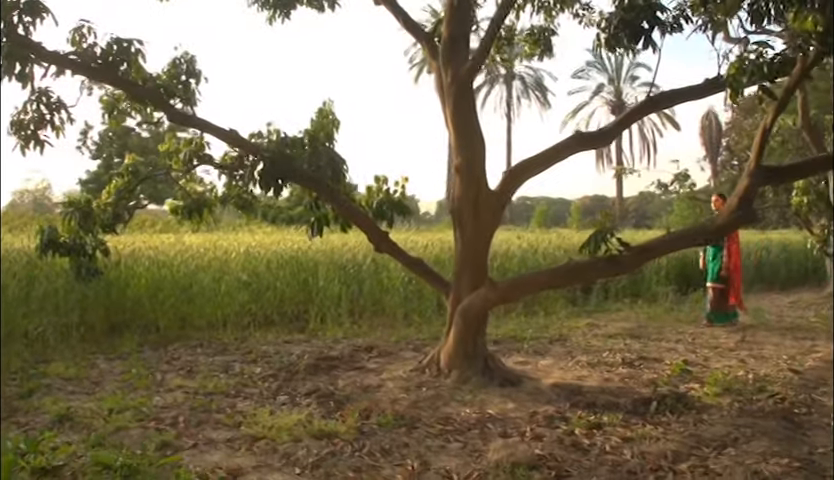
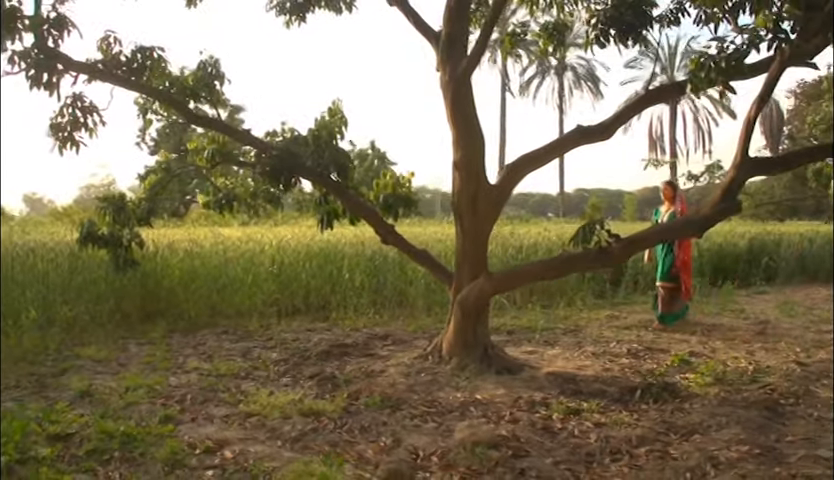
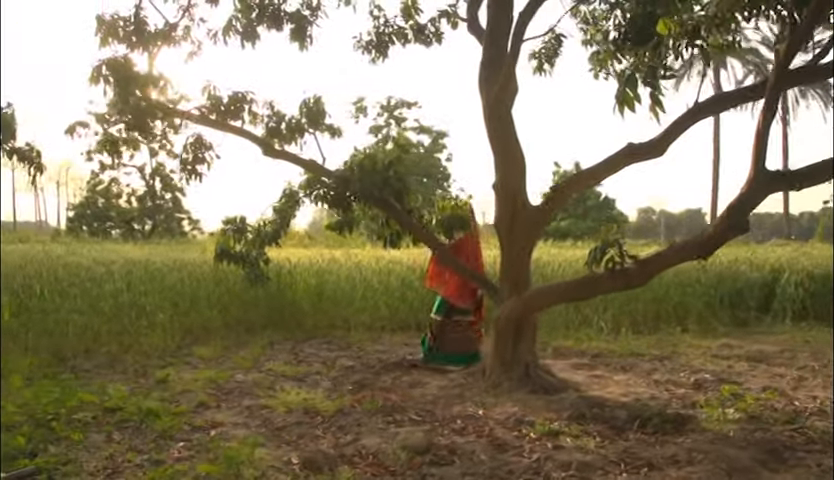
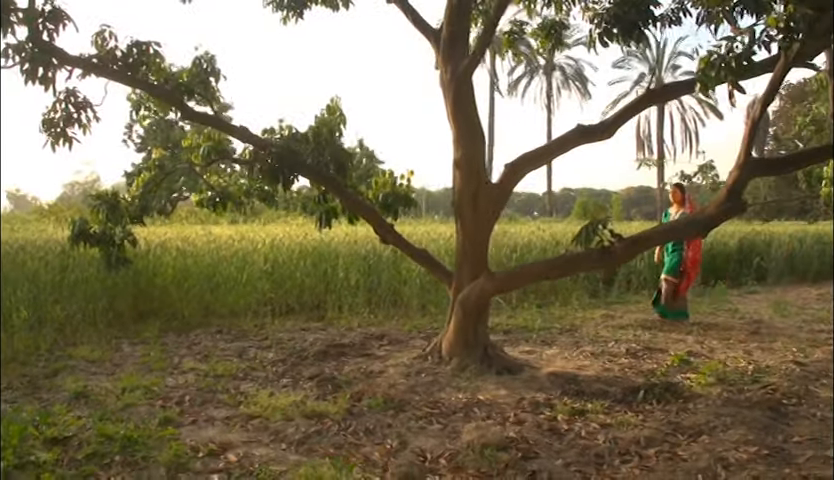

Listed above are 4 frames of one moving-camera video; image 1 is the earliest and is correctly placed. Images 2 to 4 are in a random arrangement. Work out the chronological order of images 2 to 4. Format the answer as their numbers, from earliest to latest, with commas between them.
4, 2, 3
